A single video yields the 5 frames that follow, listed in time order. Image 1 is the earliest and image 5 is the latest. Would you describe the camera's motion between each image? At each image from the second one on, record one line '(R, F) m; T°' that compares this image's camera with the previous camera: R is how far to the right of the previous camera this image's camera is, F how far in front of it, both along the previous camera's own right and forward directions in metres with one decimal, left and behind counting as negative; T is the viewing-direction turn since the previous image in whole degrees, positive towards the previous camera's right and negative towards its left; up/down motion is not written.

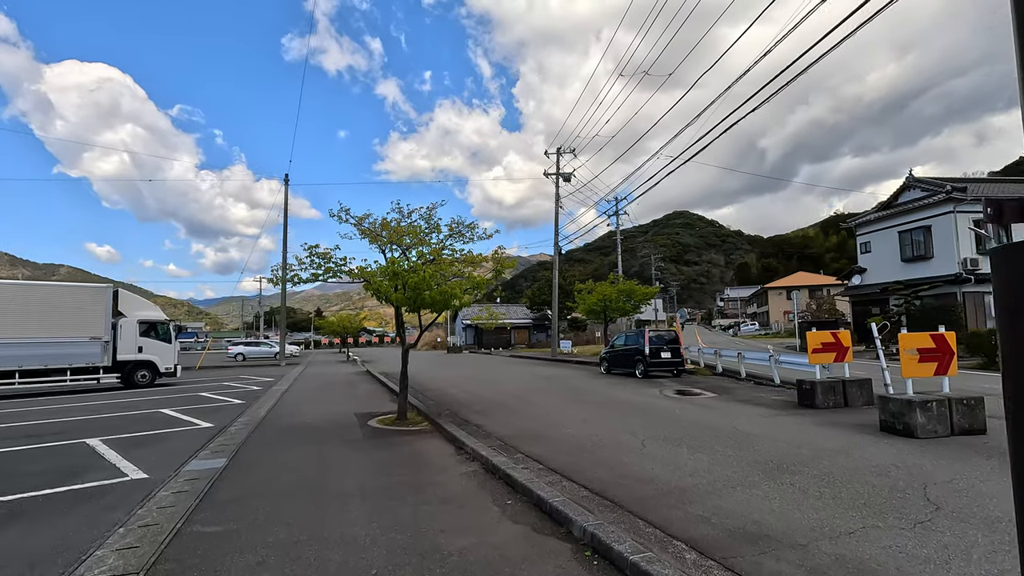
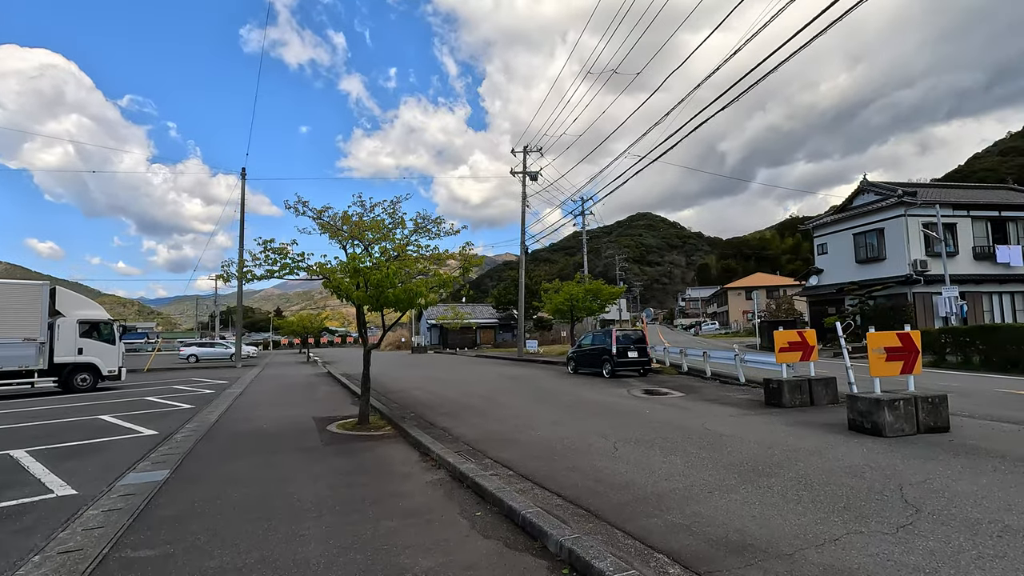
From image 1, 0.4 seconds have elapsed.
(0.0, +0.3) m; +4°
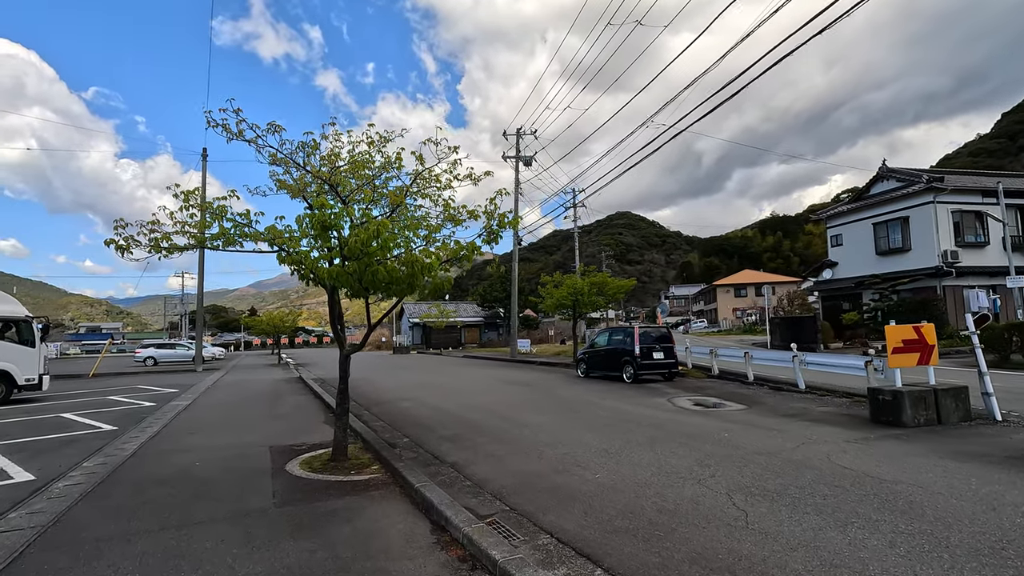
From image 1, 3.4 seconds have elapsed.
(-0.7, +2.6) m; +2°
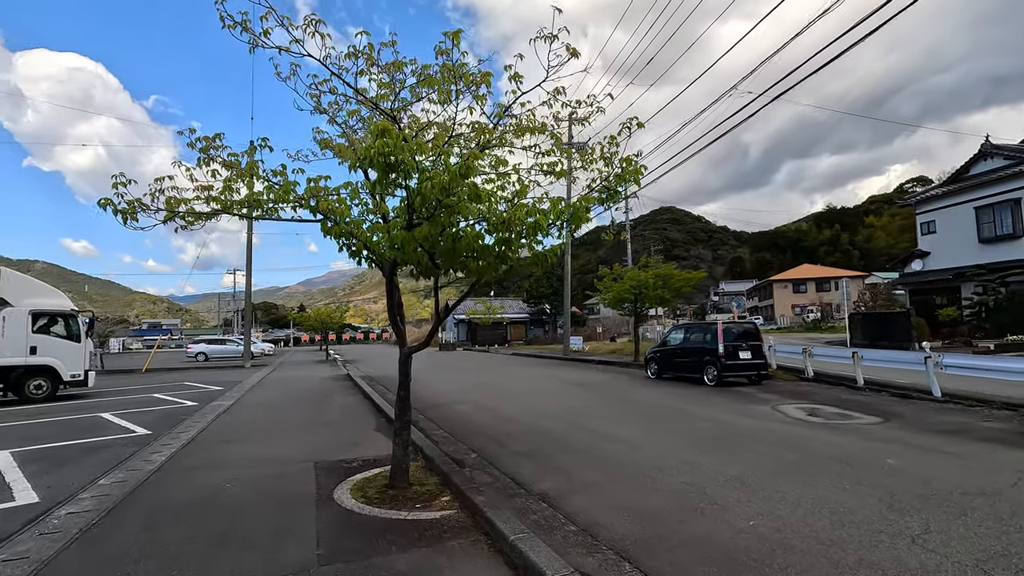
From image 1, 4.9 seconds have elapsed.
(-0.6, +1.4) m; -4°
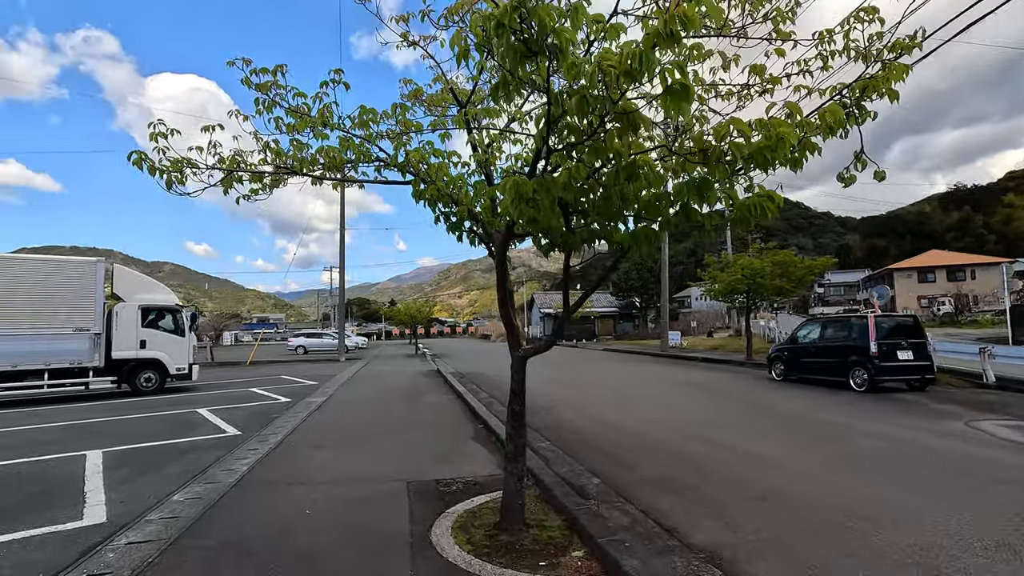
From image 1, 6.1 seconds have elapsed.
(-0.5, +1.2) m; -9°
